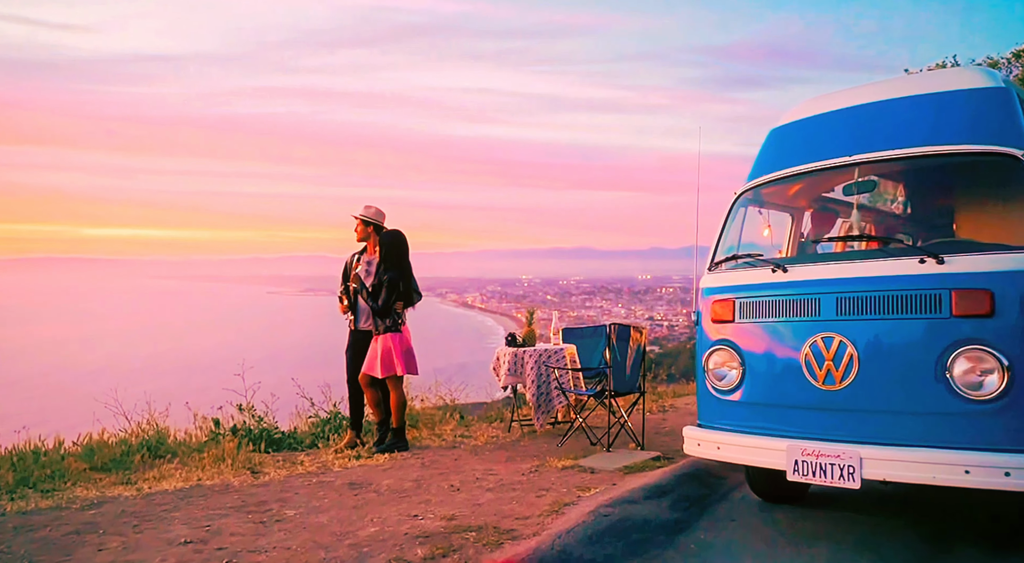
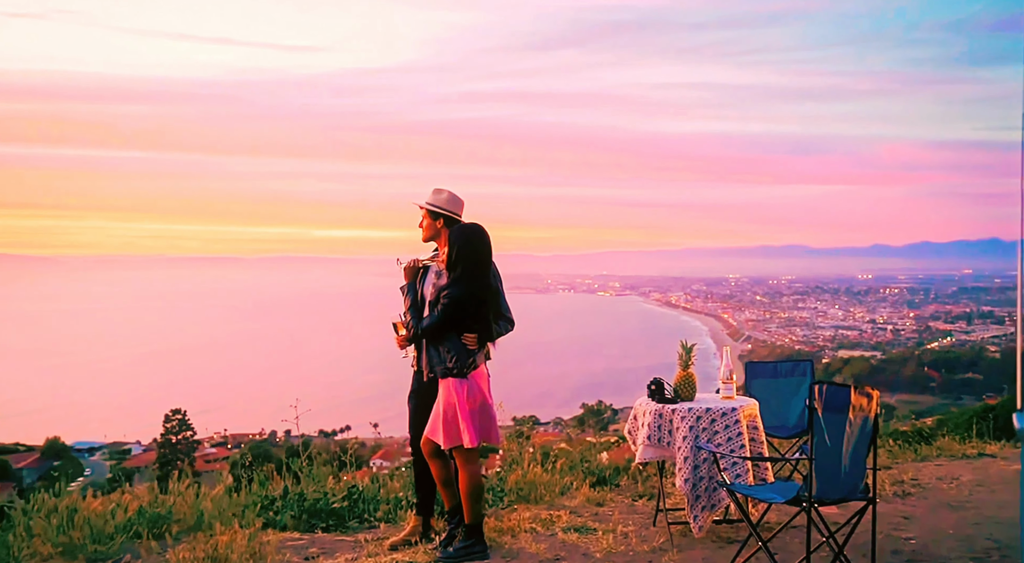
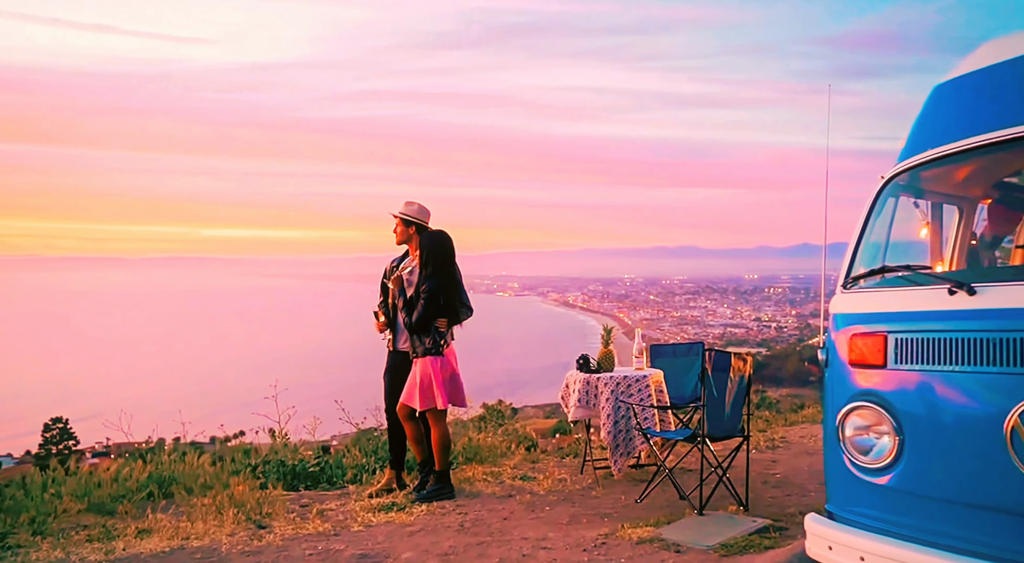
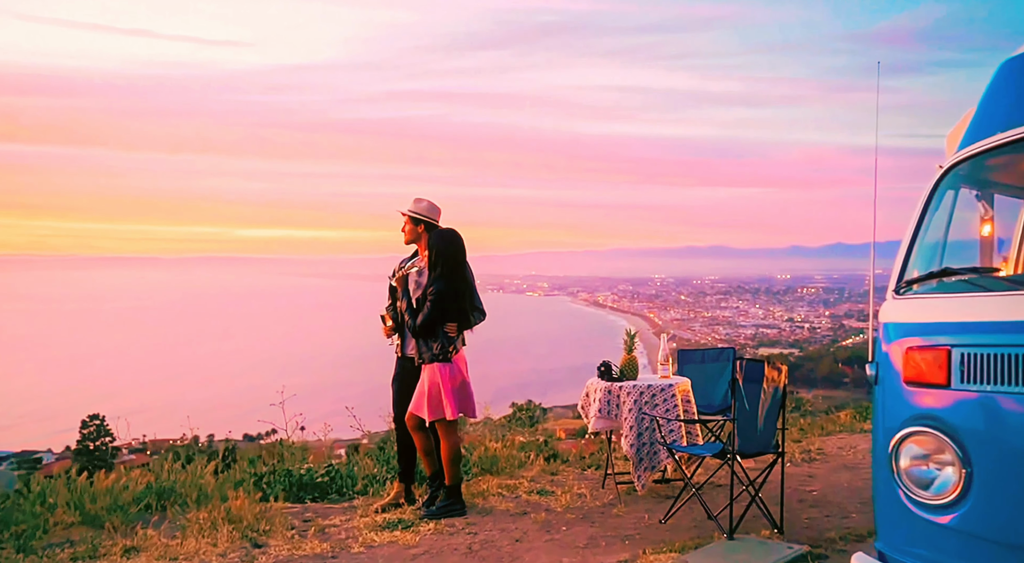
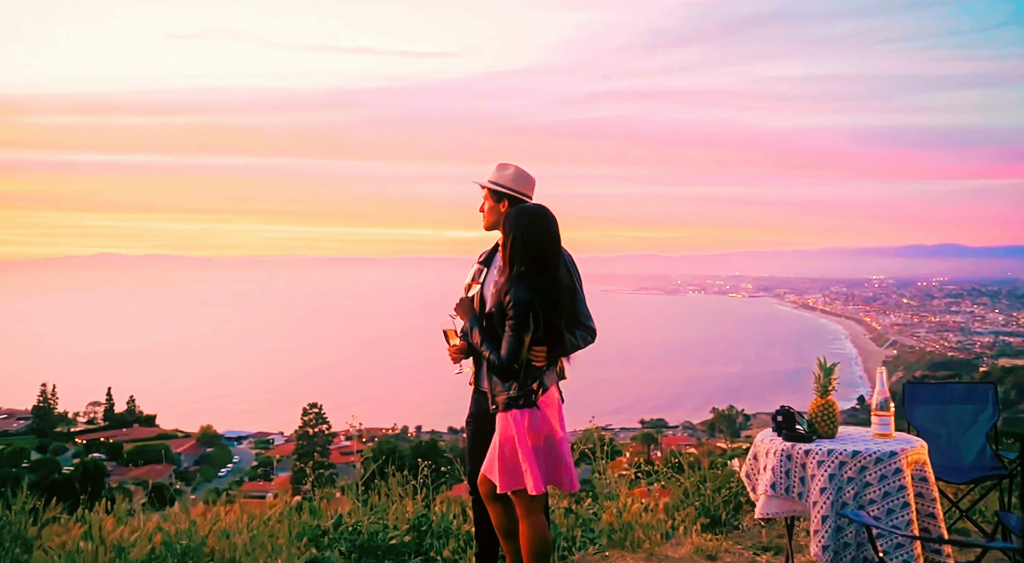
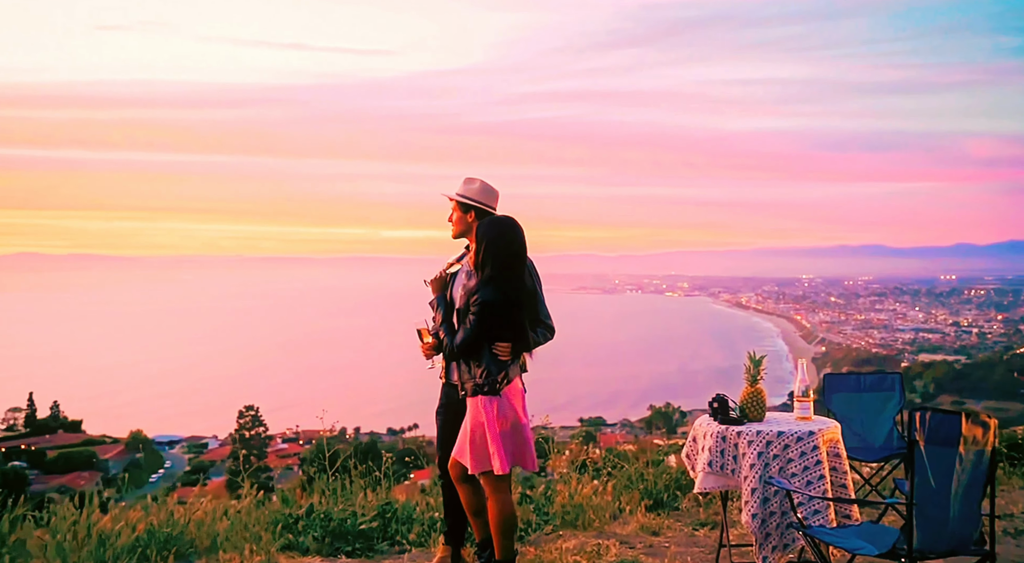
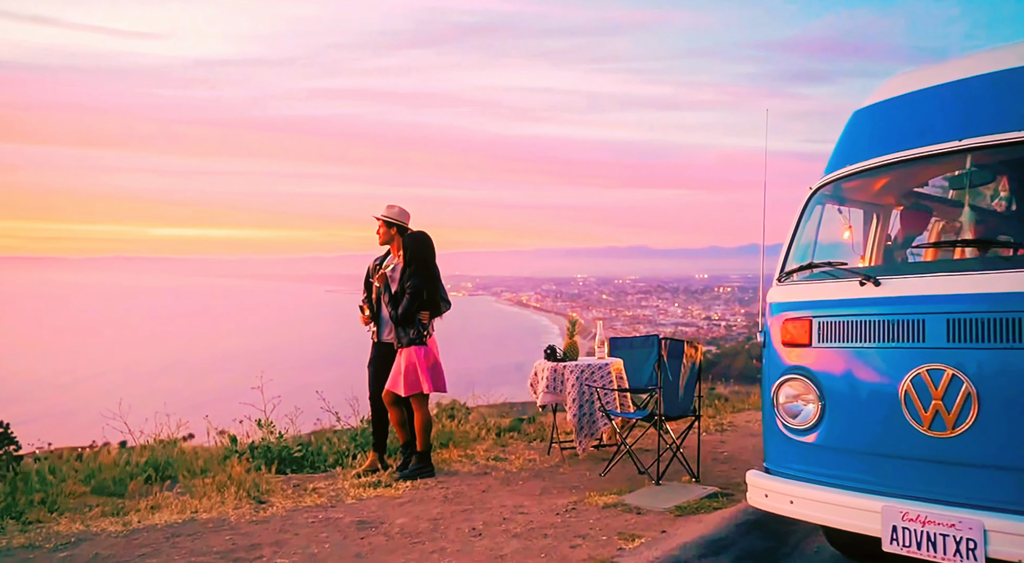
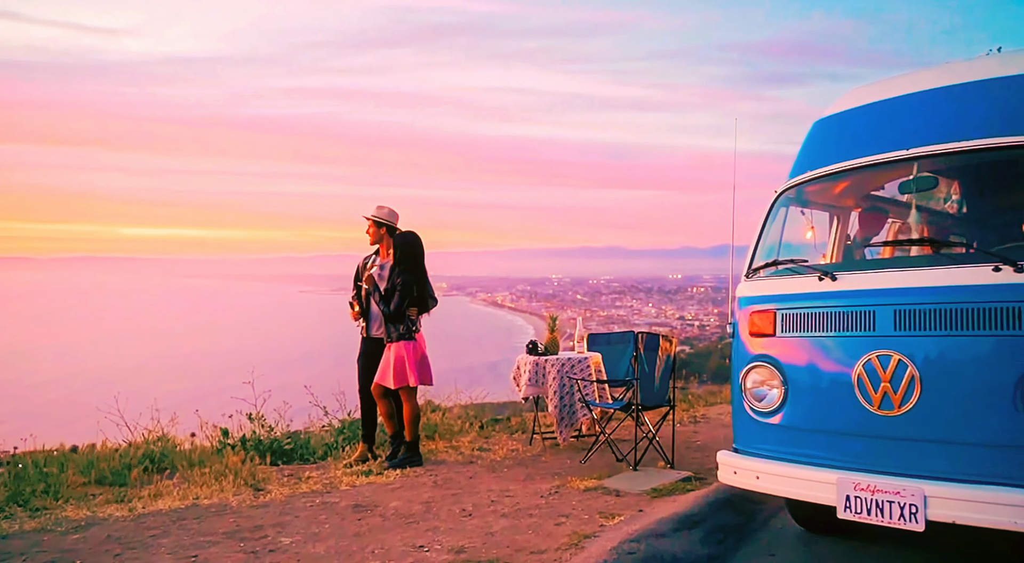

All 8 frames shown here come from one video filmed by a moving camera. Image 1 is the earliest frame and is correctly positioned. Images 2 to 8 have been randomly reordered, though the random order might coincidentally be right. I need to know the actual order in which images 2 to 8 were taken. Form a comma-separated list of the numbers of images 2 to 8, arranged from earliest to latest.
8, 7, 3, 4, 2, 6, 5
